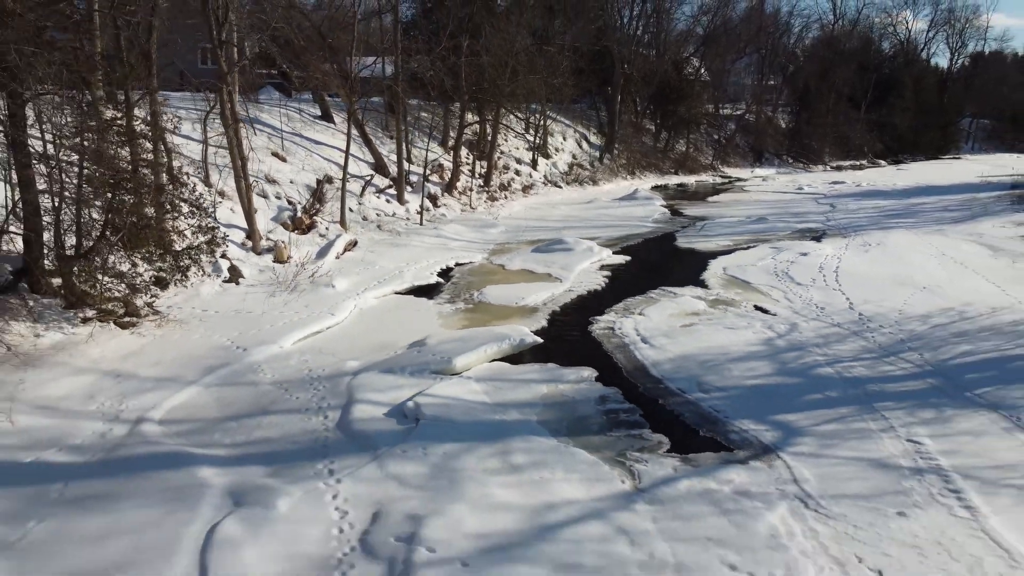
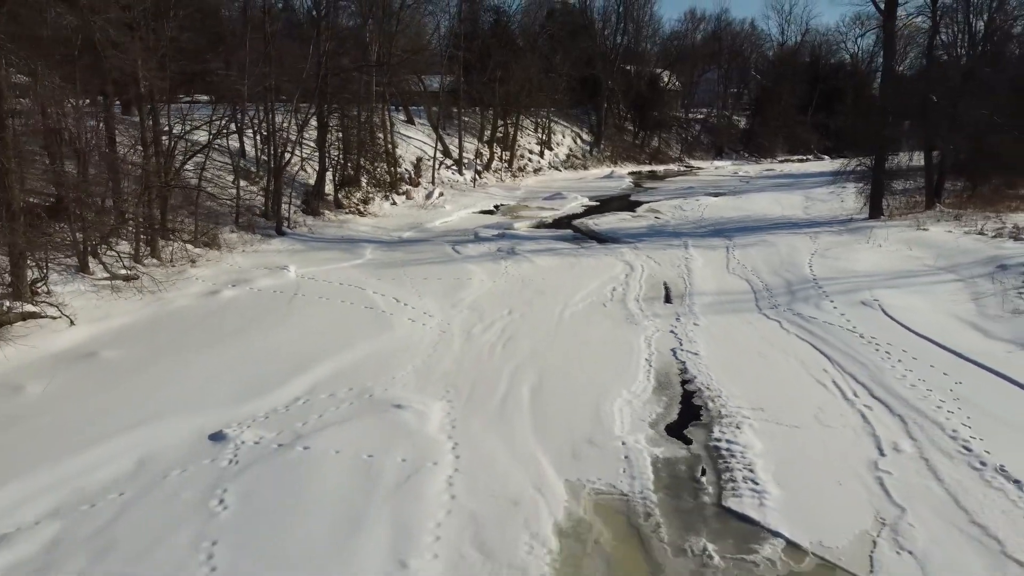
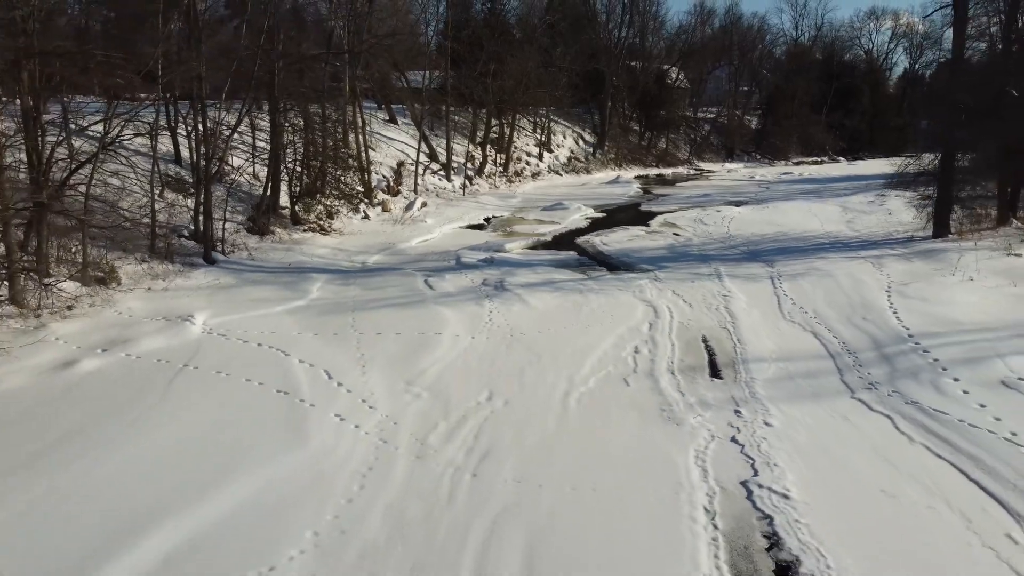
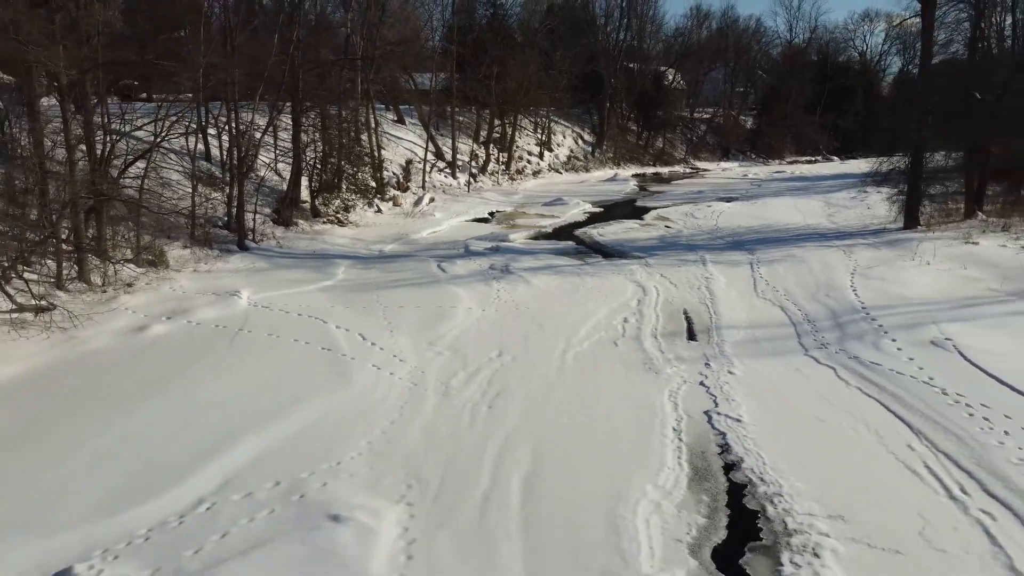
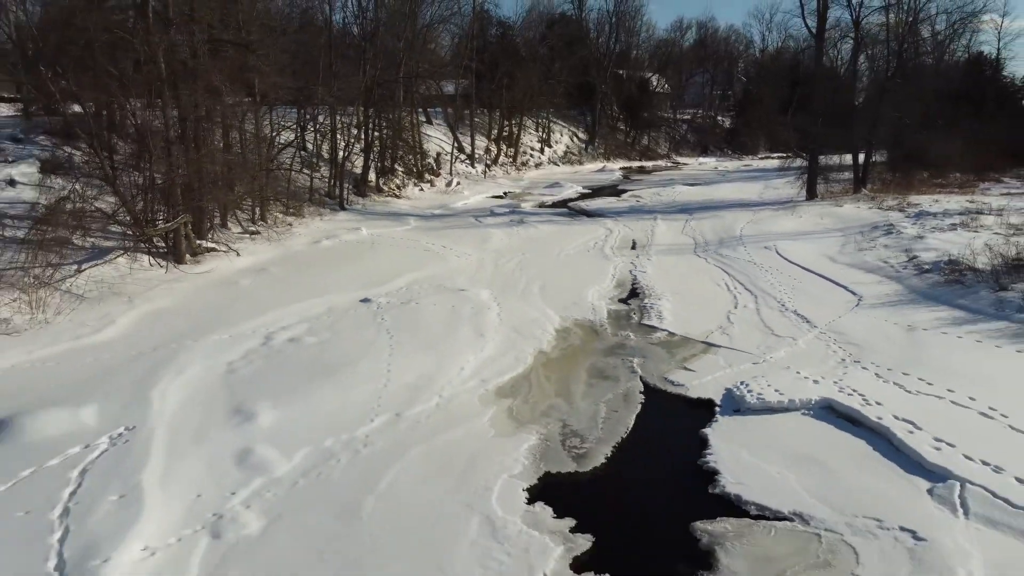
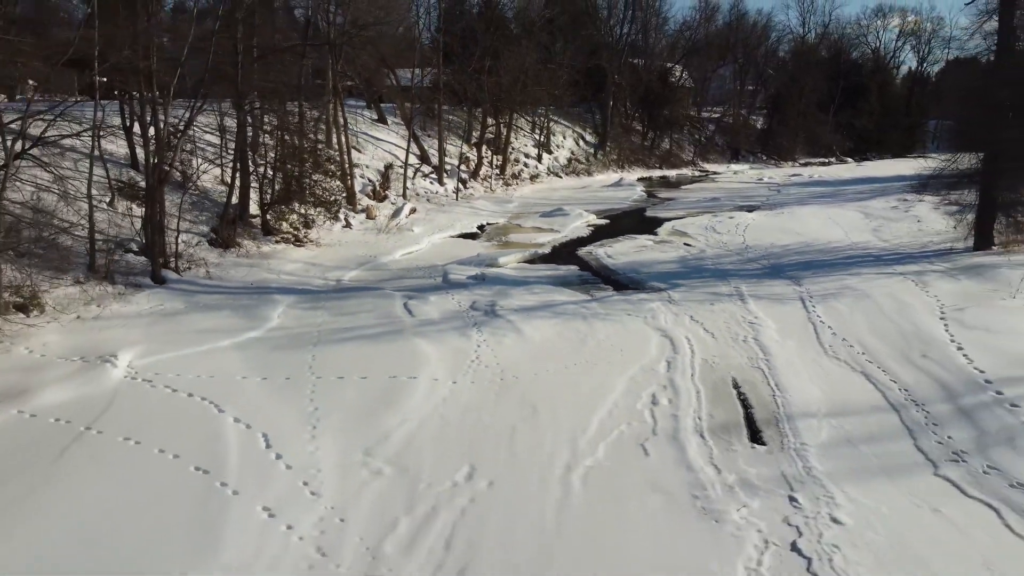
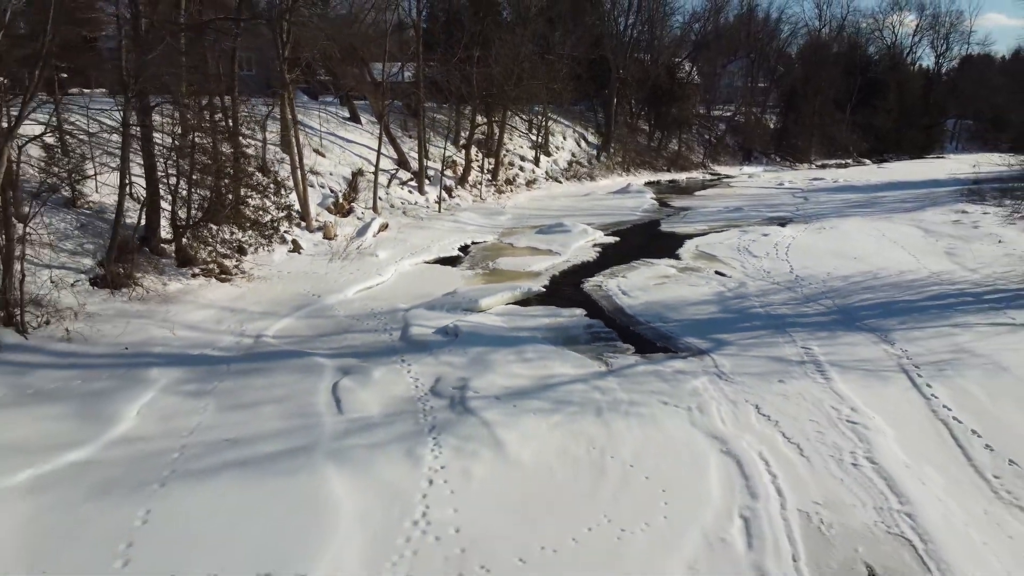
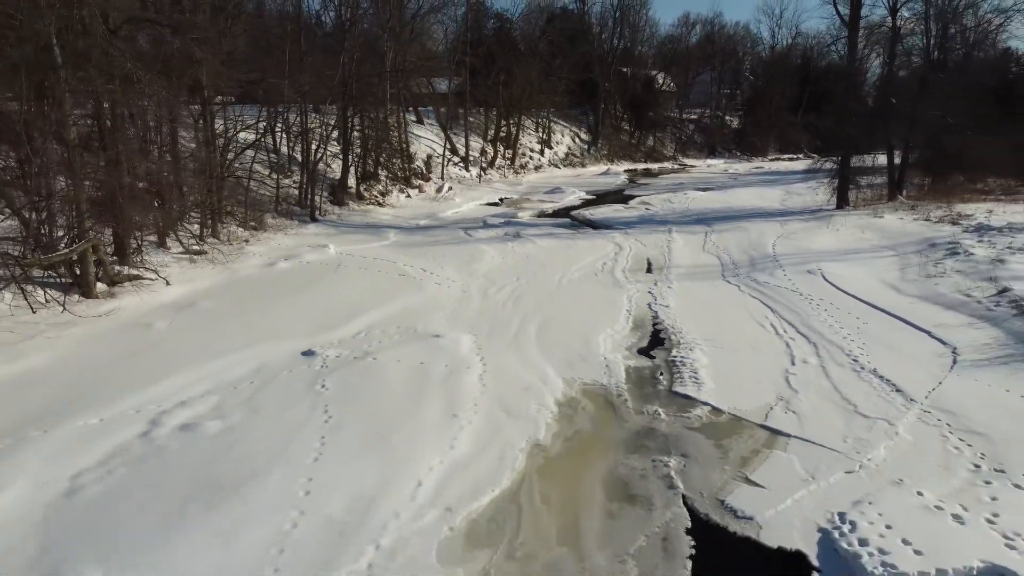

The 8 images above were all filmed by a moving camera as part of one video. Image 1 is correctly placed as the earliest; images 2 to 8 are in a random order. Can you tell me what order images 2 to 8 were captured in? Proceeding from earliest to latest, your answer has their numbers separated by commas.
7, 6, 3, 4, 2, 8, 5
